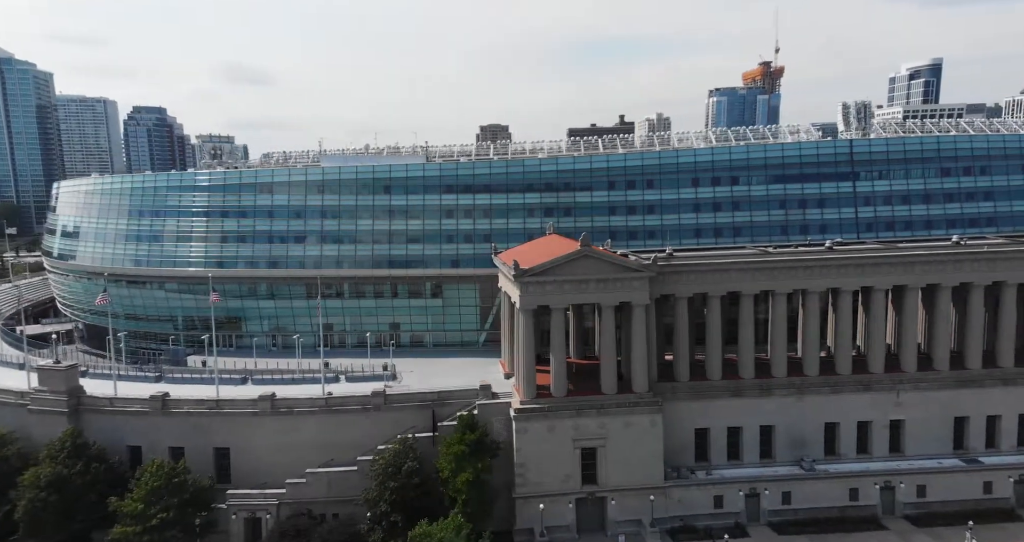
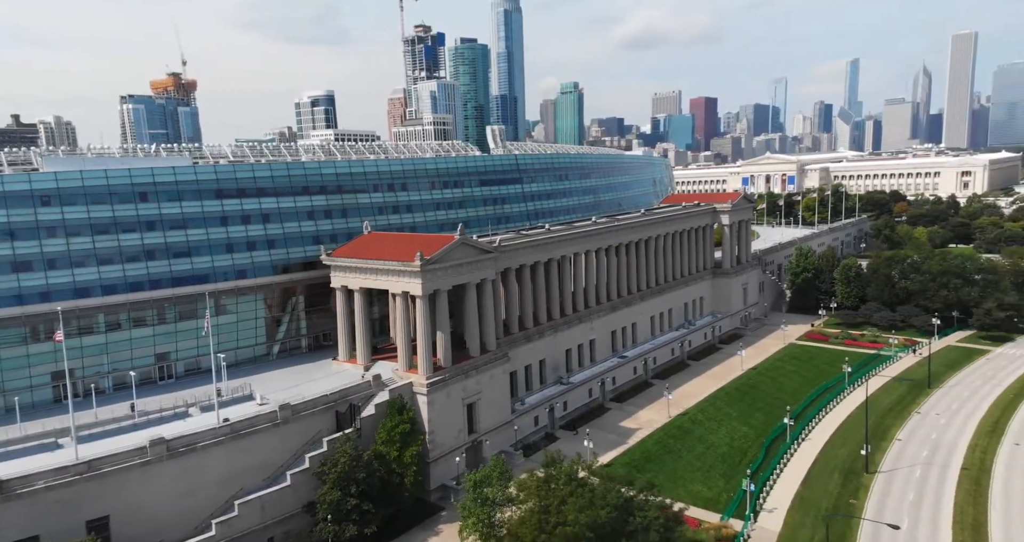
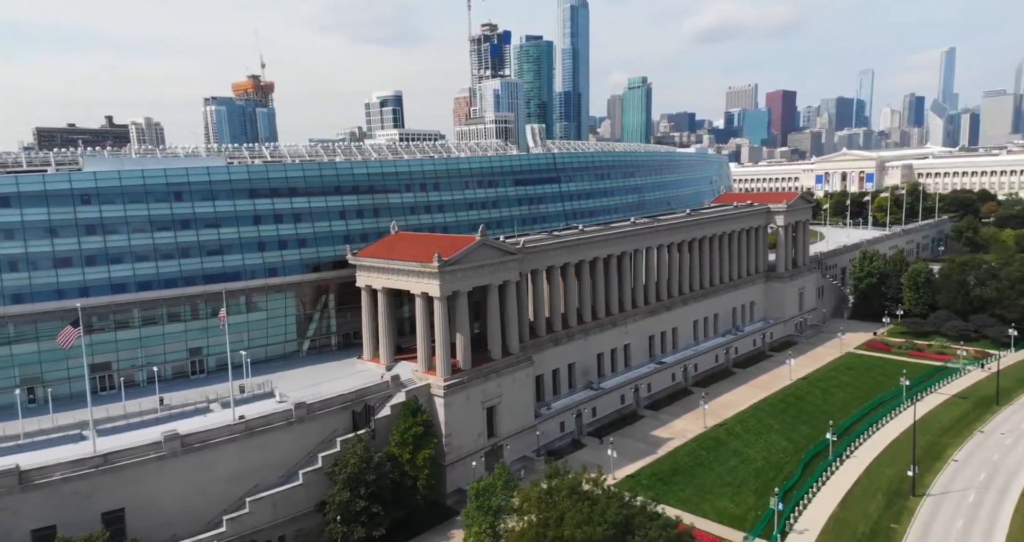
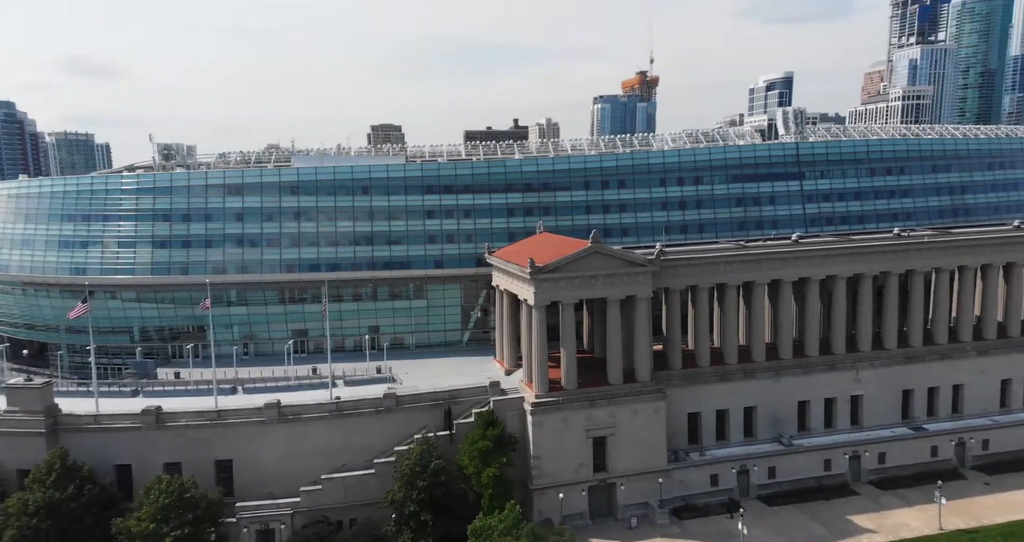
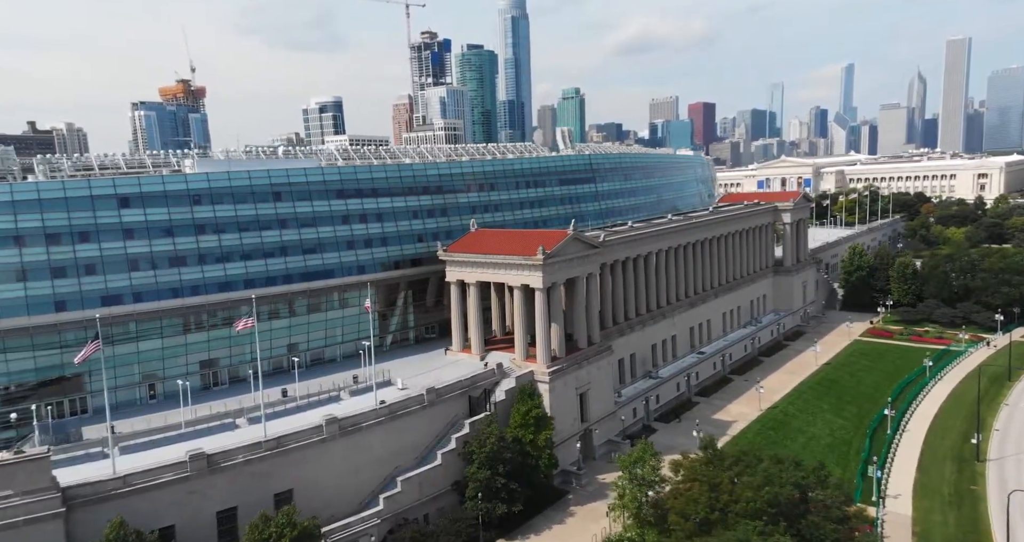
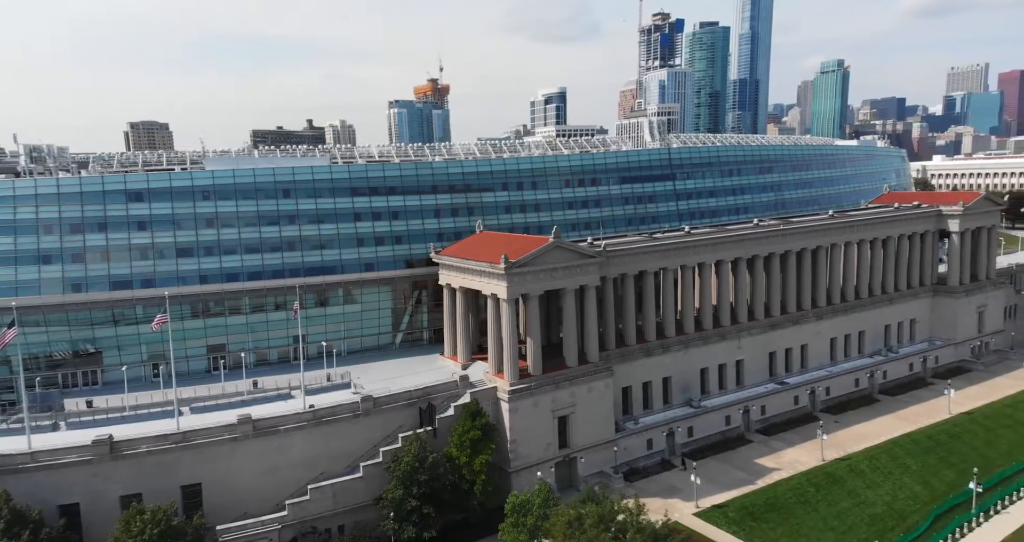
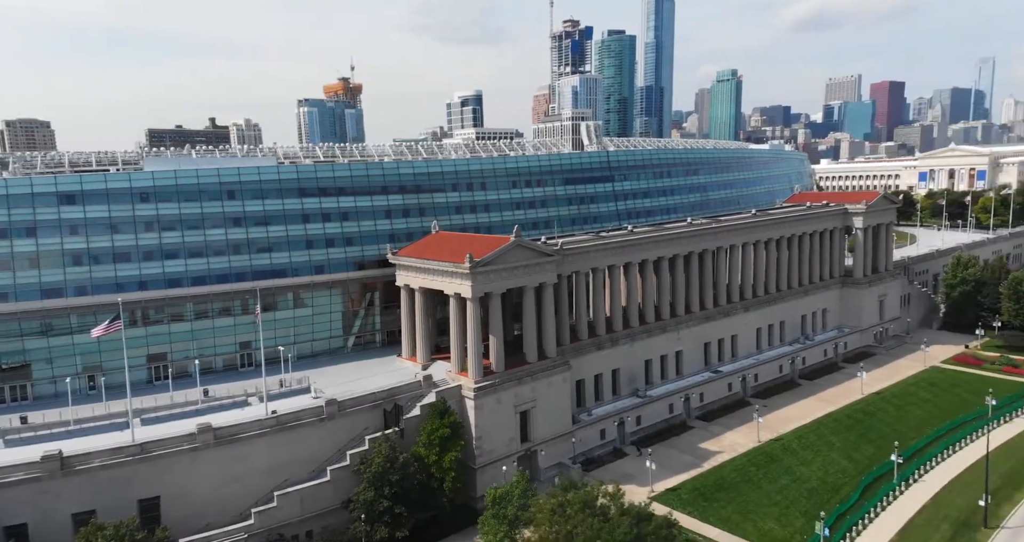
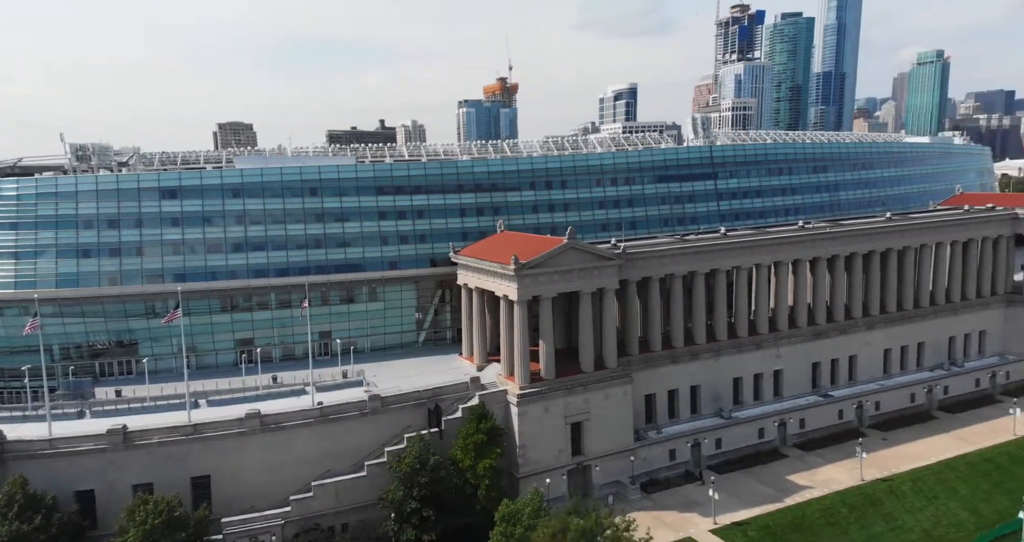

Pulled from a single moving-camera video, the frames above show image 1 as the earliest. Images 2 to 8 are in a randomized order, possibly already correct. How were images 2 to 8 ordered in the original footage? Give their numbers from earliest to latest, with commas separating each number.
4, 8, 6, 7, 3, 2, 5
